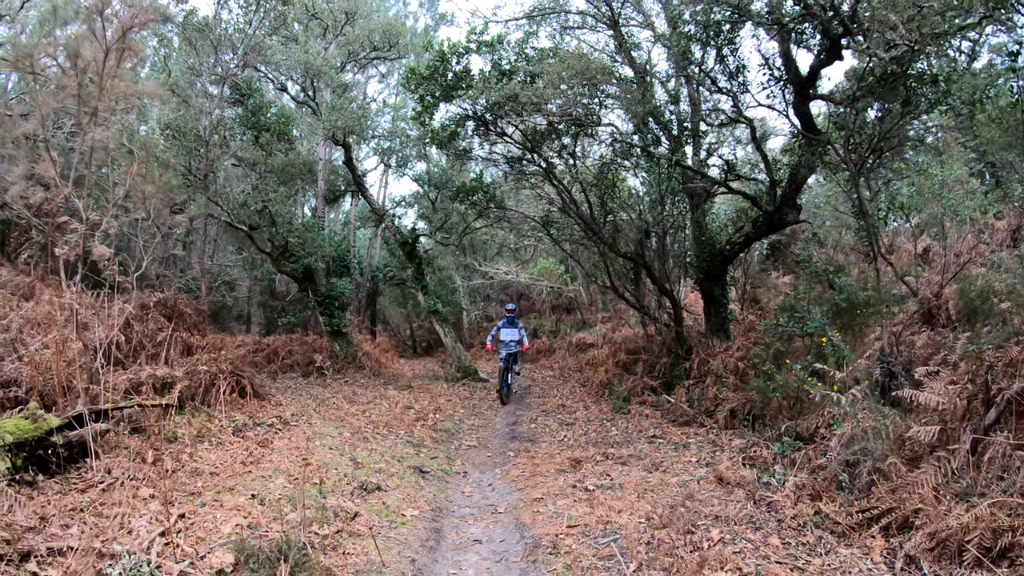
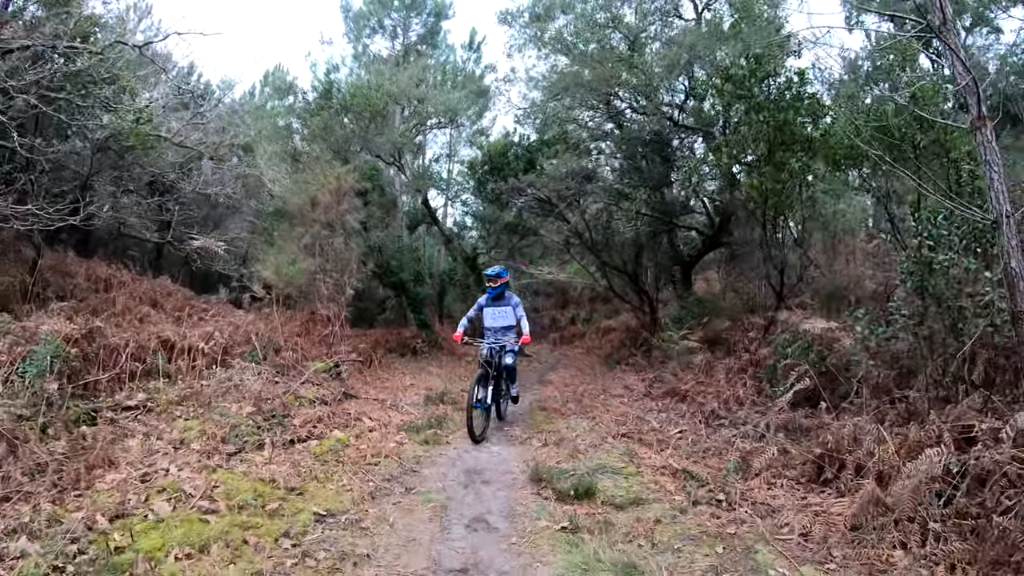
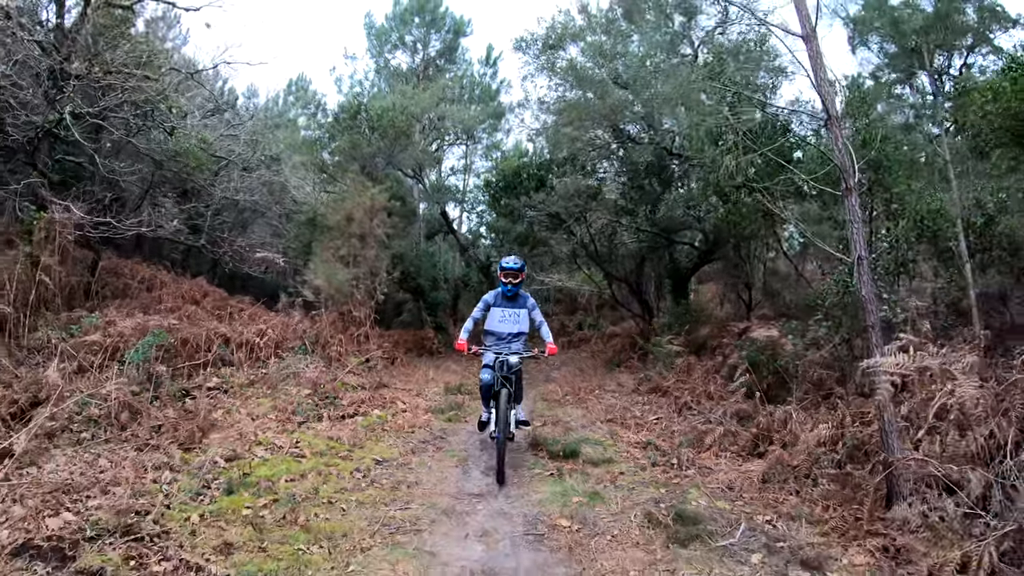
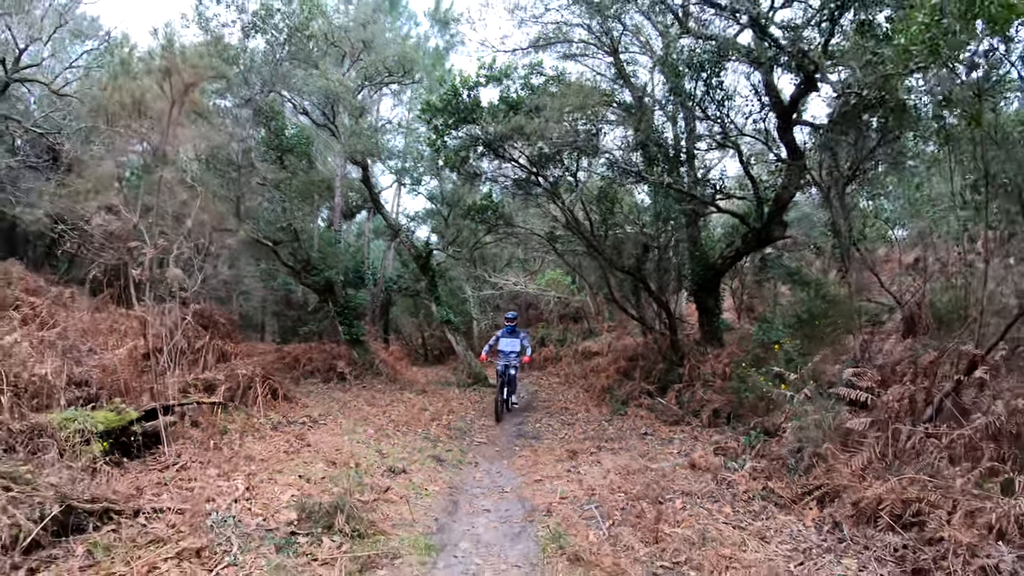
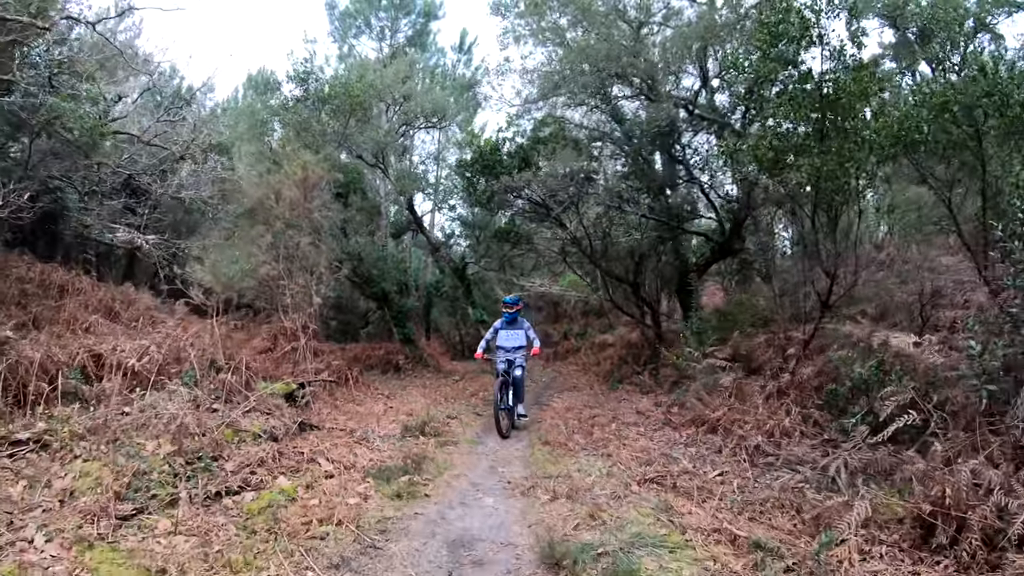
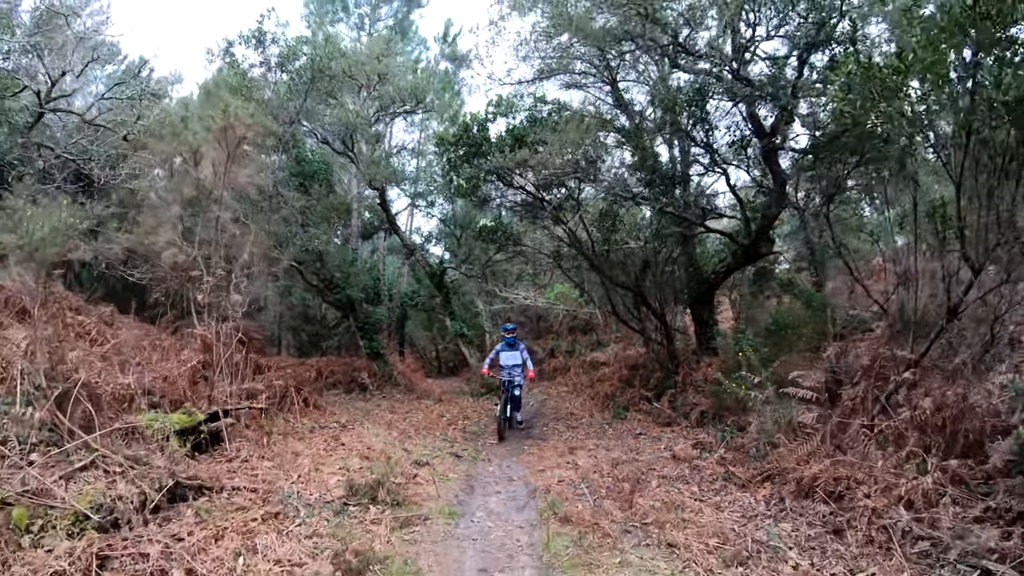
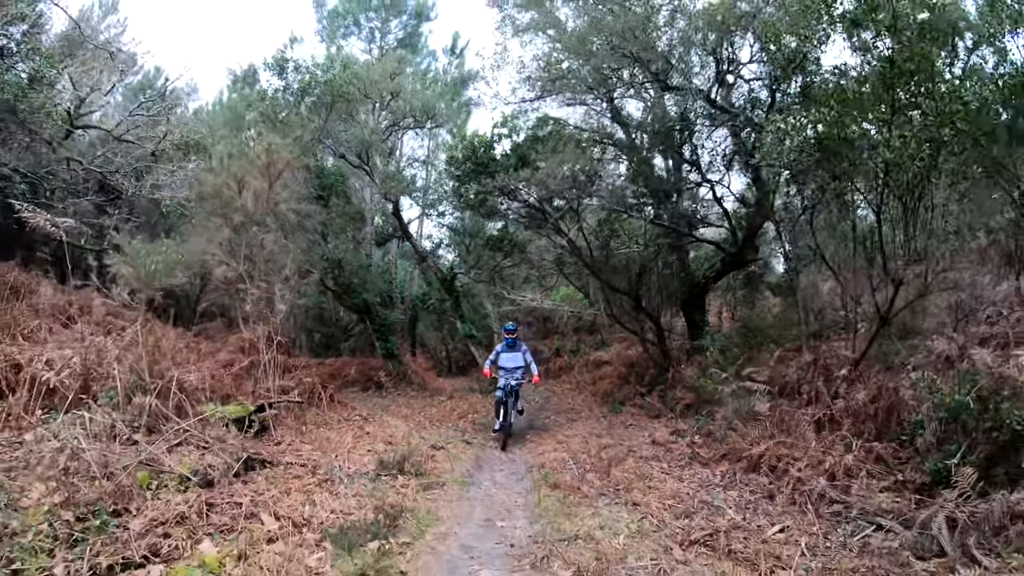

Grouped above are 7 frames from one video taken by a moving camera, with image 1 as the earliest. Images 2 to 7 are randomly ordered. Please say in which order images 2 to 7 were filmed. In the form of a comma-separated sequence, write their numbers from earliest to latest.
4, 6, 7, 5, 2, 3
